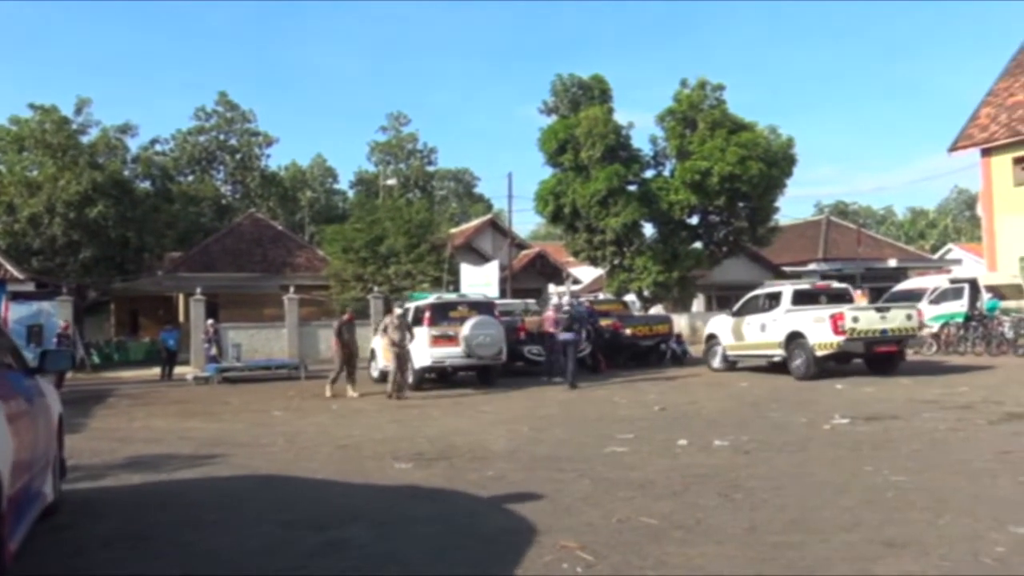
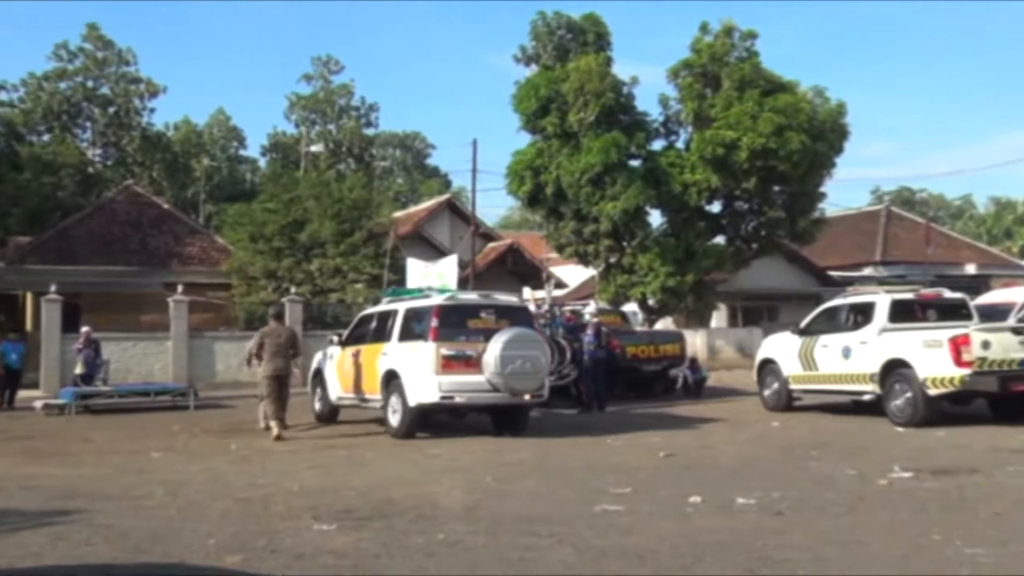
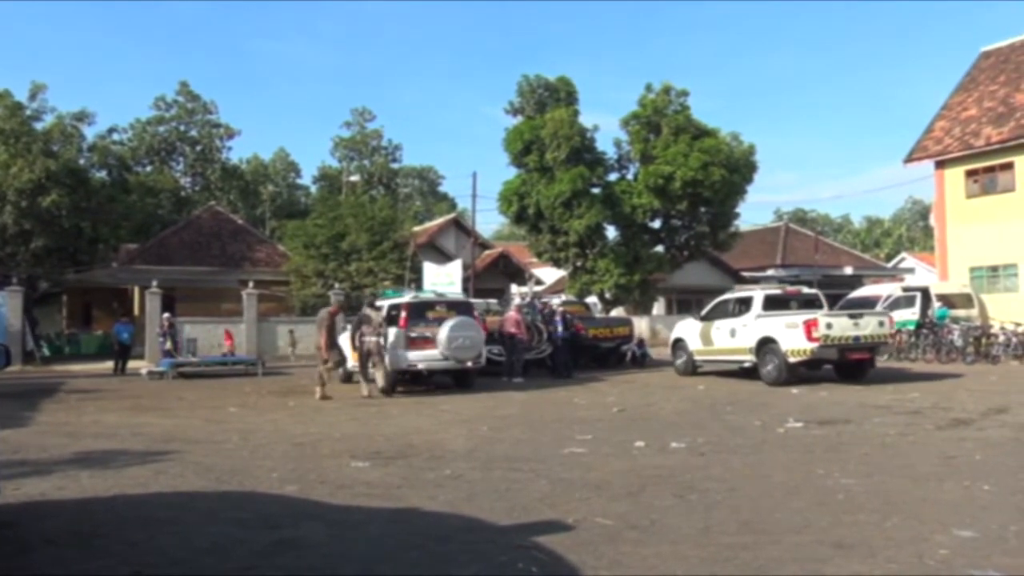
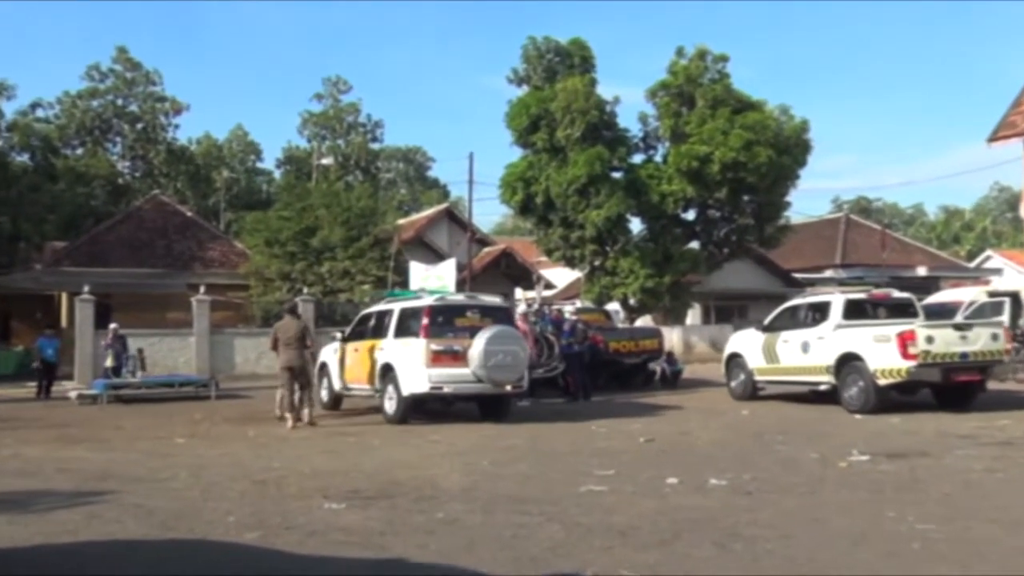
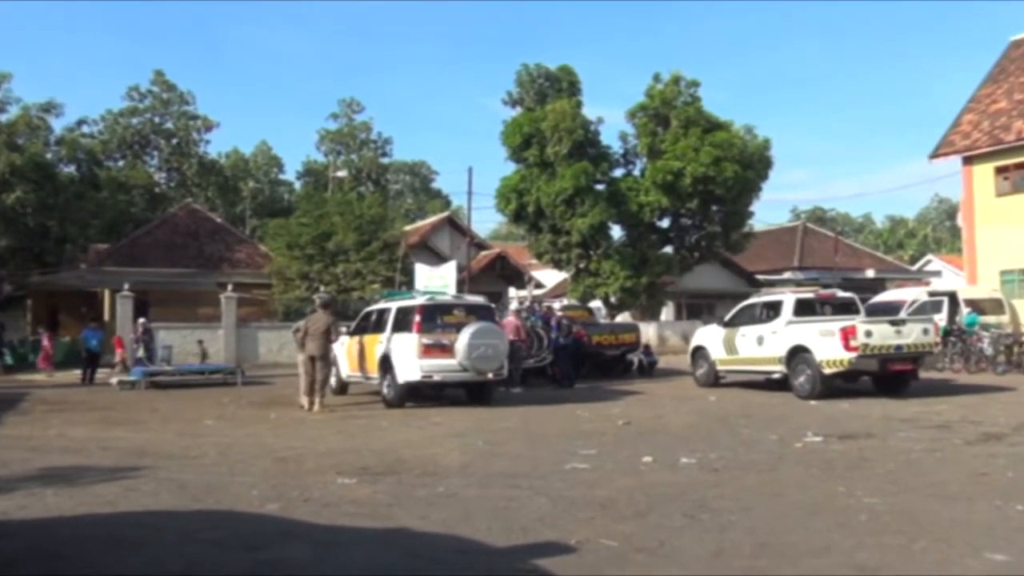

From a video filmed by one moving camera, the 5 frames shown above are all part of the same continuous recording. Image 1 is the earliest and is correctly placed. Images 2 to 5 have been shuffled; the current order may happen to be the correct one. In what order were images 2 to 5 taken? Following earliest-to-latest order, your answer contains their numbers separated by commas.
3, 5, 4, 2
